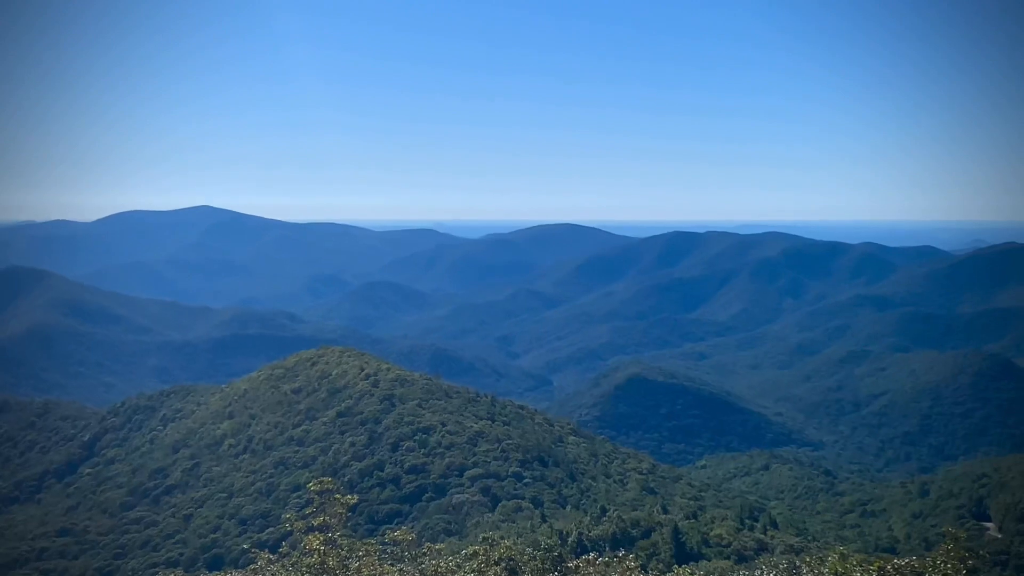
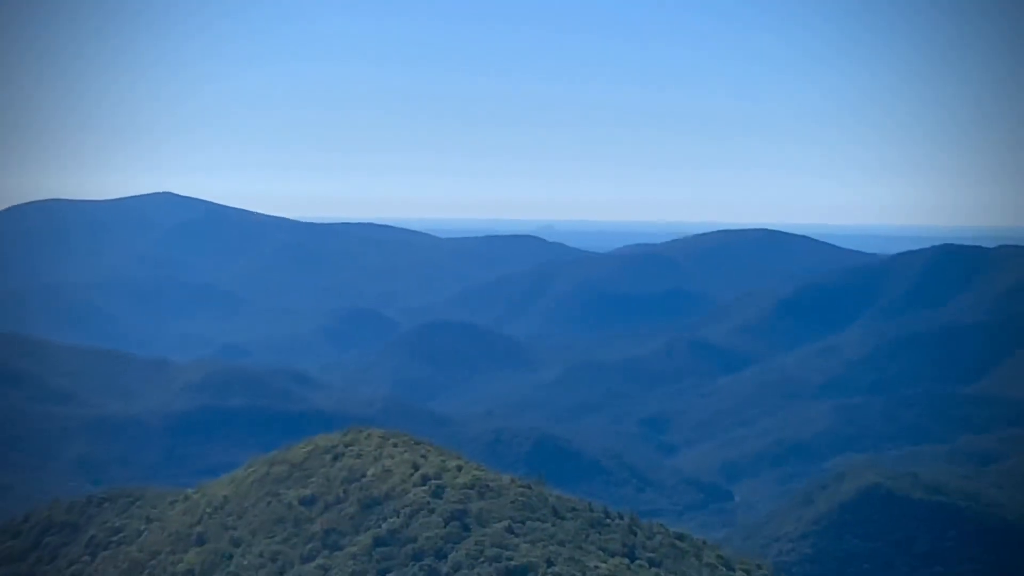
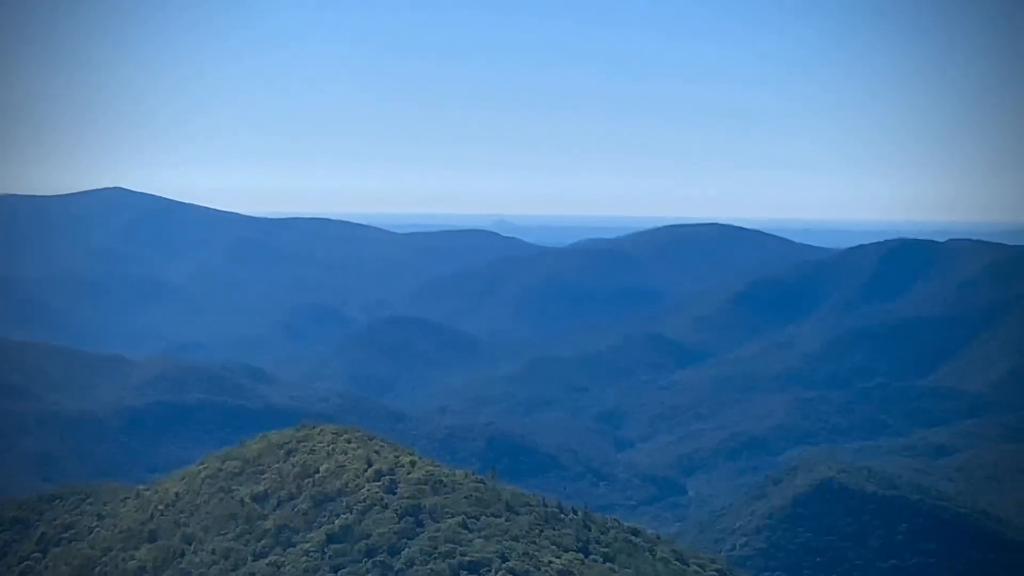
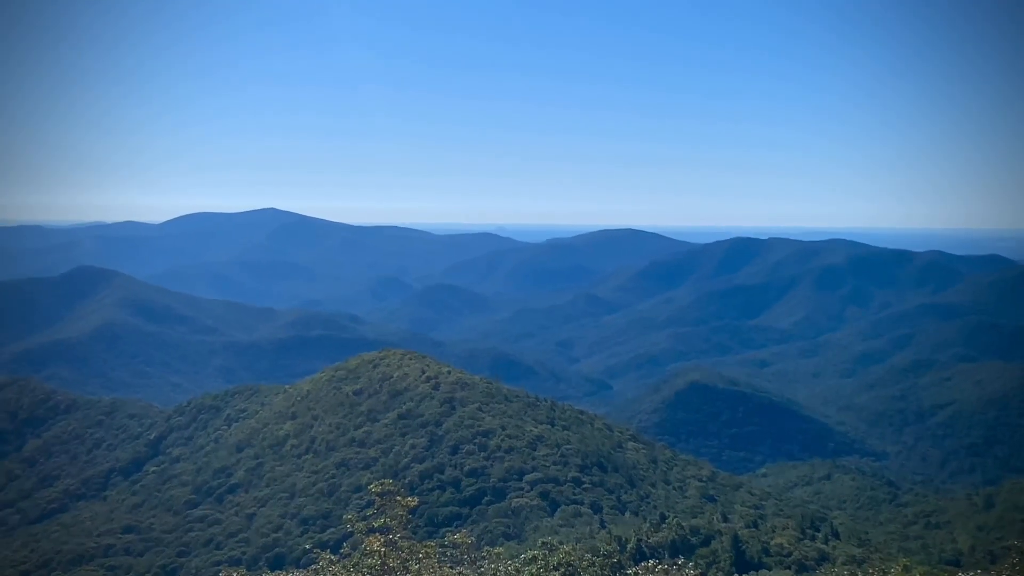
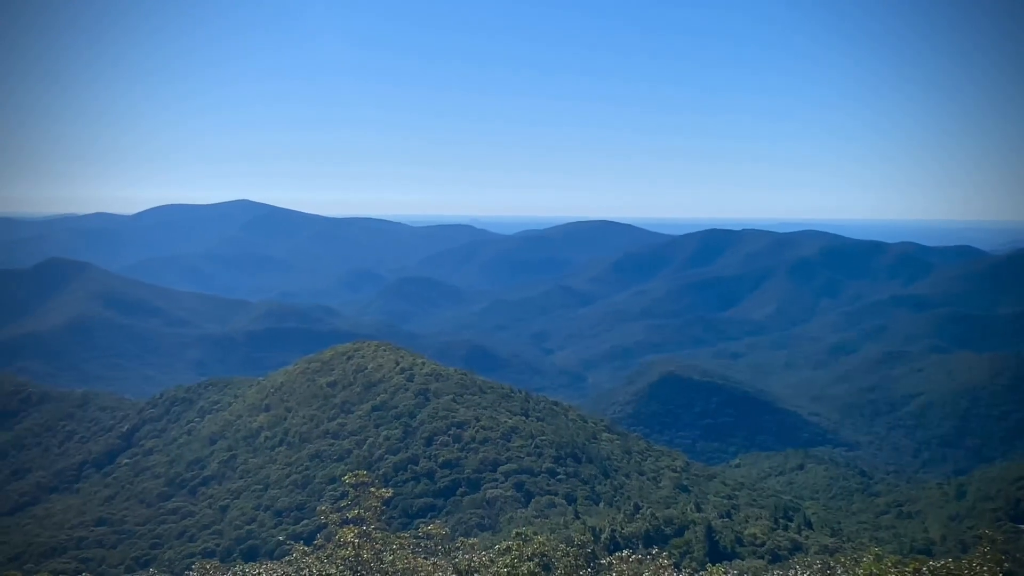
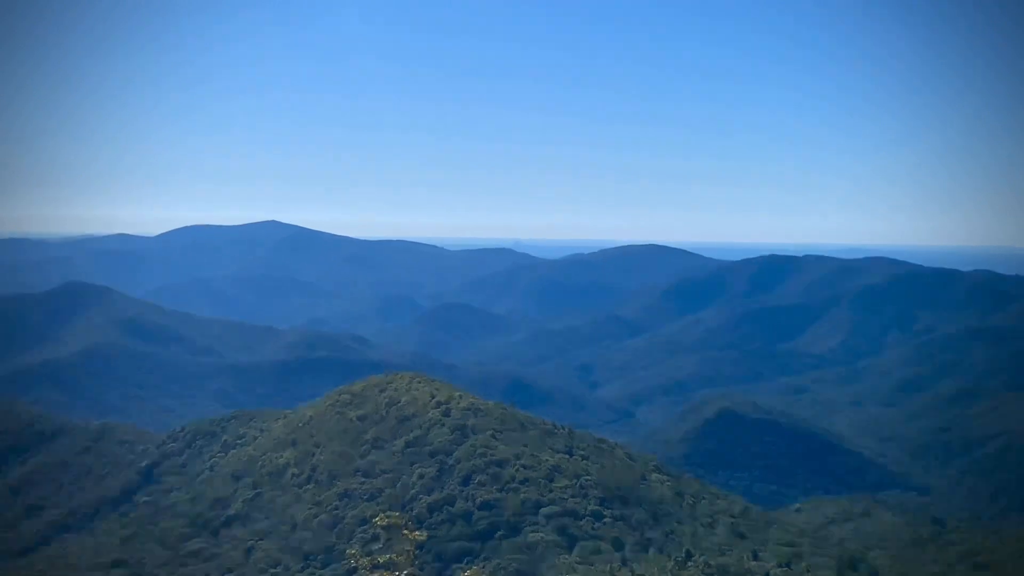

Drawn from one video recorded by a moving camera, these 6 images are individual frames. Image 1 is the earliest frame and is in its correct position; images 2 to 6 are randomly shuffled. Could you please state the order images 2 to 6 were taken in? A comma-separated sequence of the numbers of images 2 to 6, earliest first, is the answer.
5, 4, 6, 2, 3
